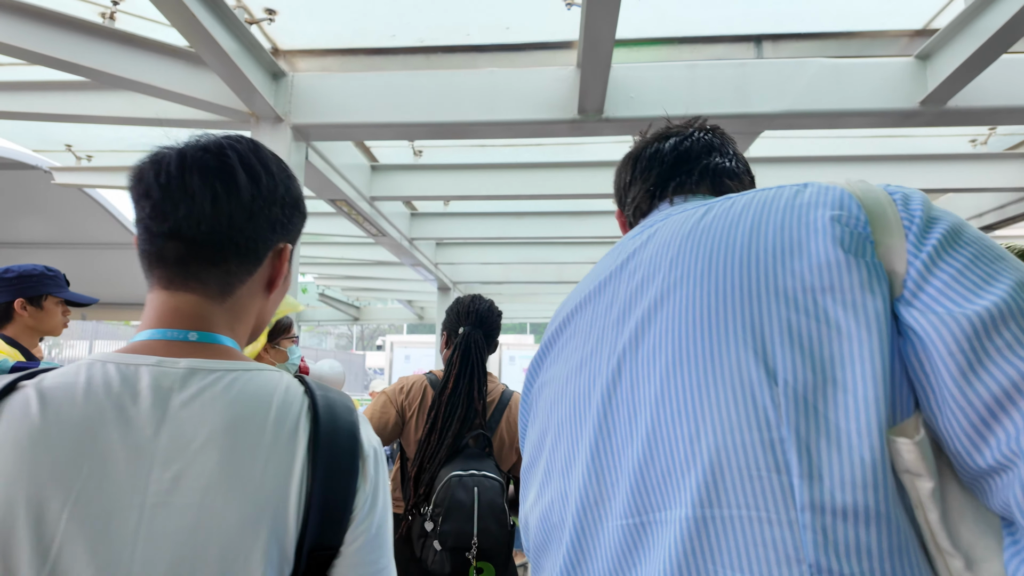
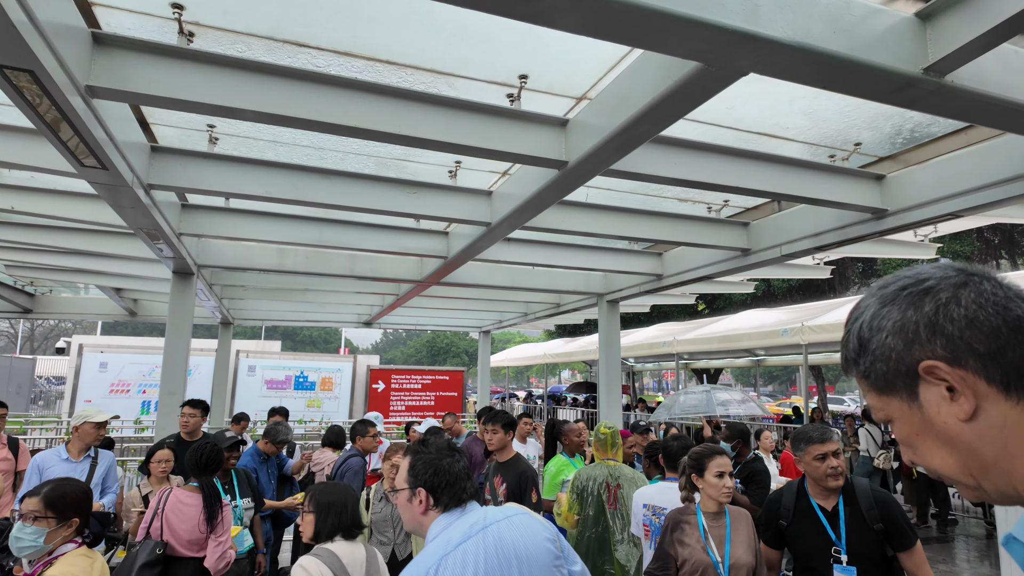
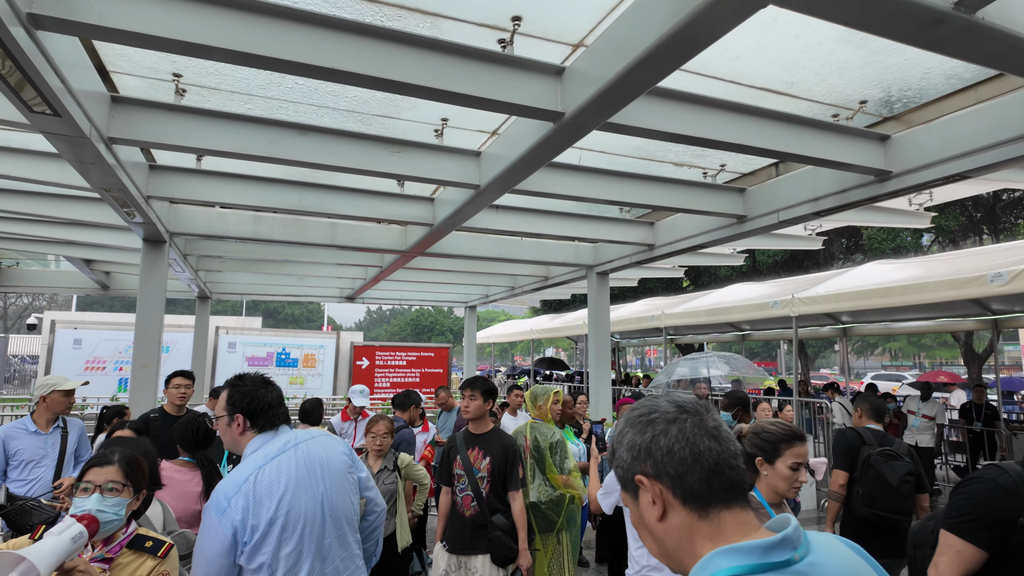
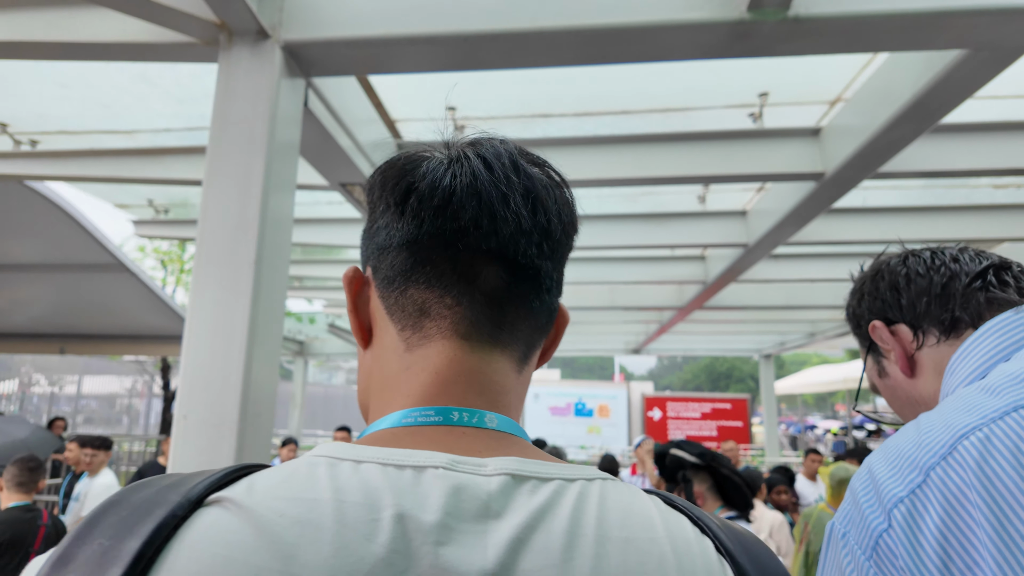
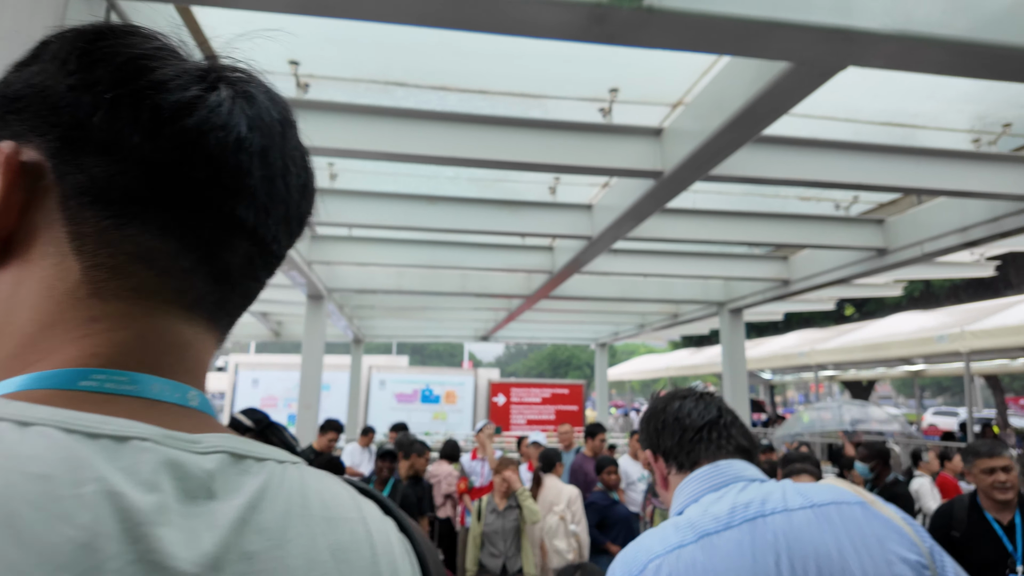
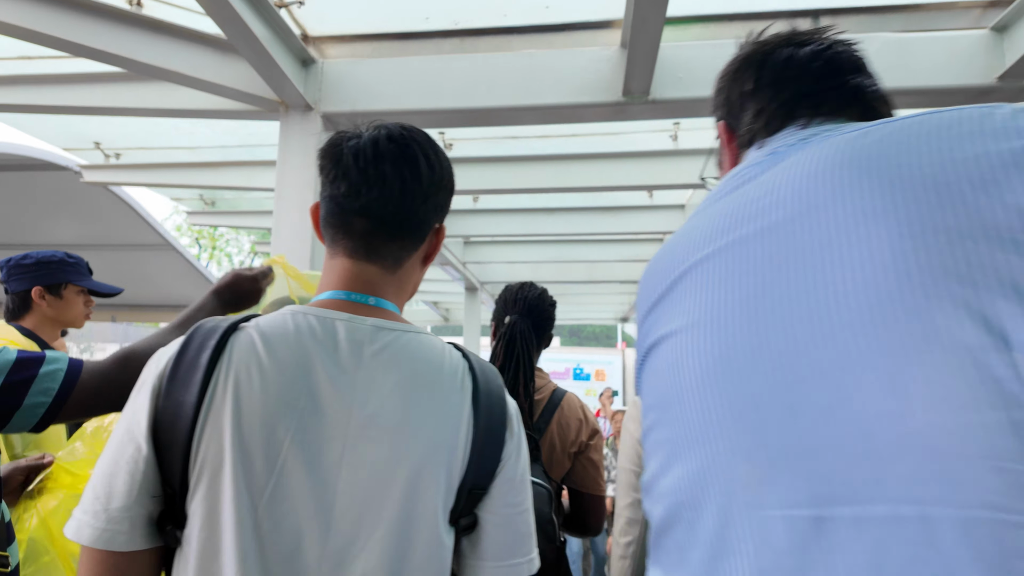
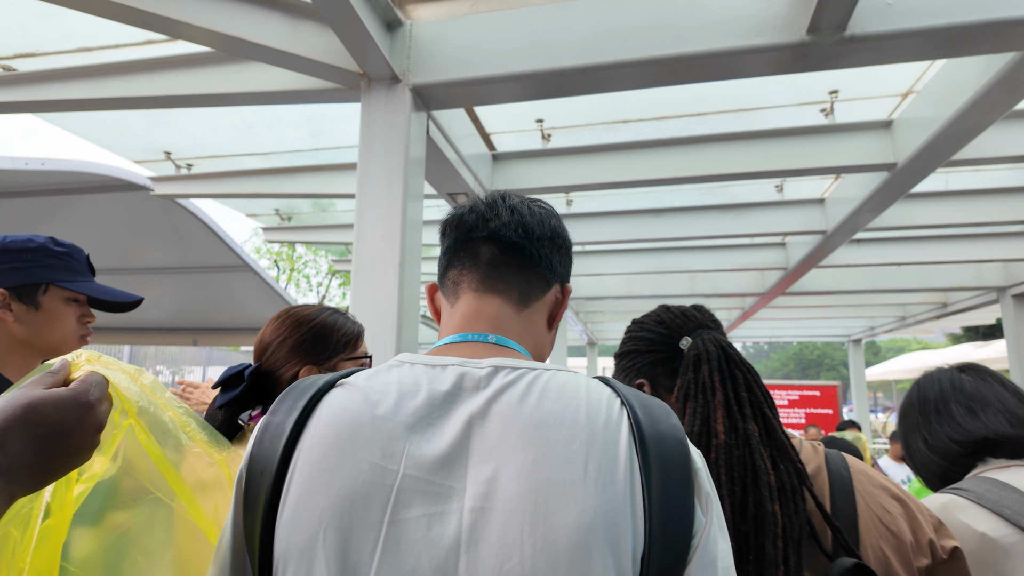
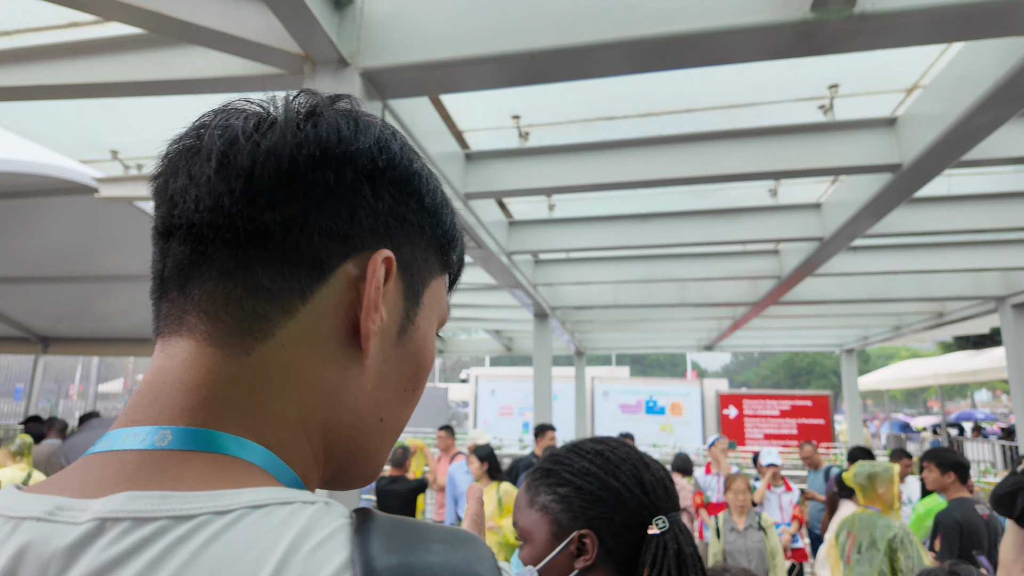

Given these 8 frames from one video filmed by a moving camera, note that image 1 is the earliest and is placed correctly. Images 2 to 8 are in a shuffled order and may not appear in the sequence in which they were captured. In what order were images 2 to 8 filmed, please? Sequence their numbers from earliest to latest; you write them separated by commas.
6, 7, 8, 4, 5, 2, 3
